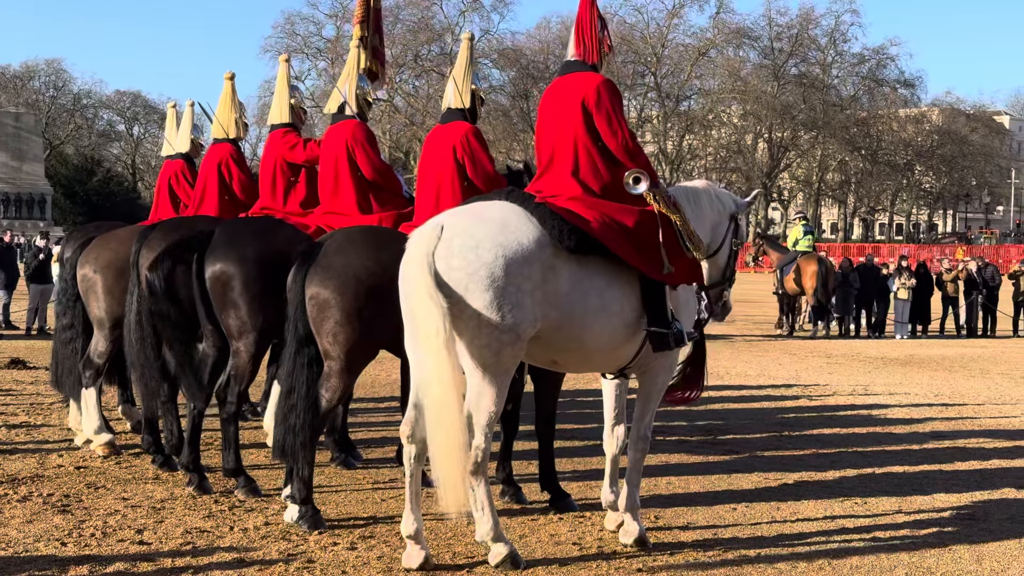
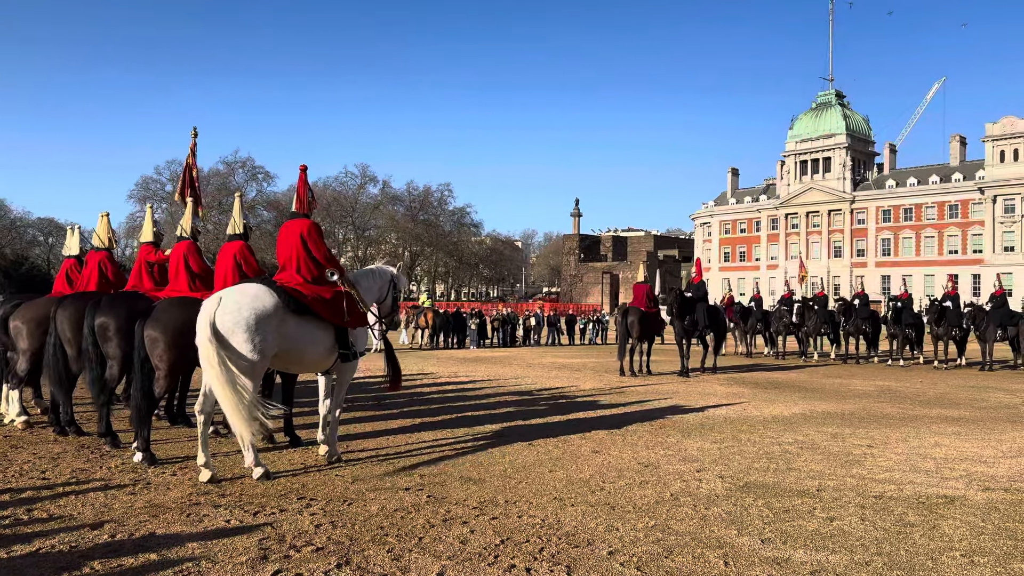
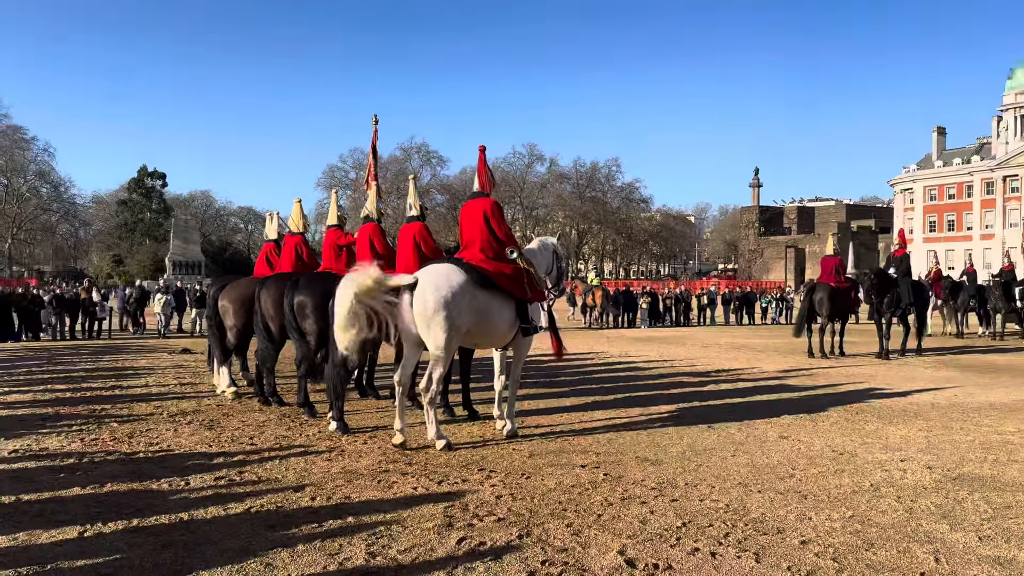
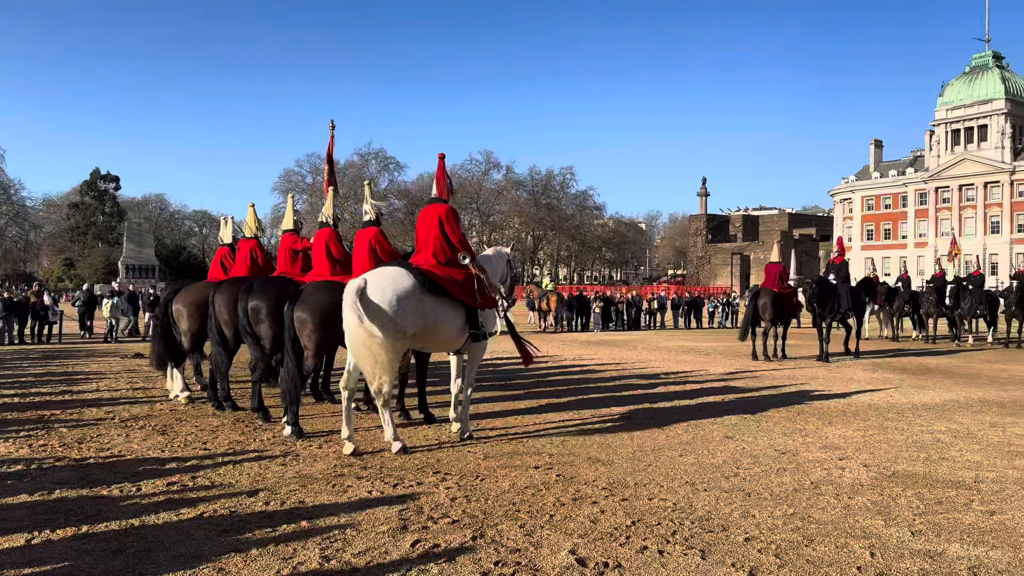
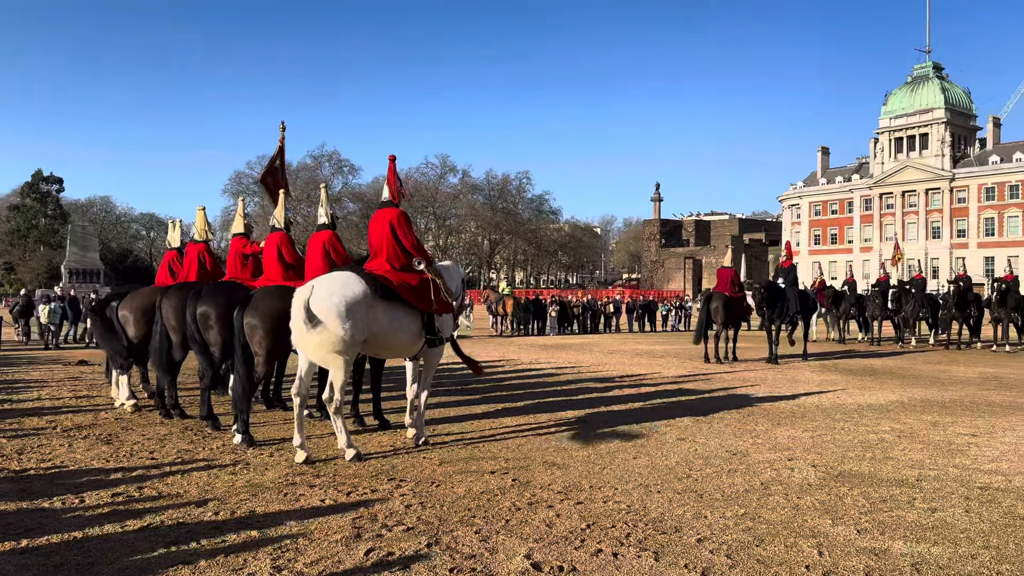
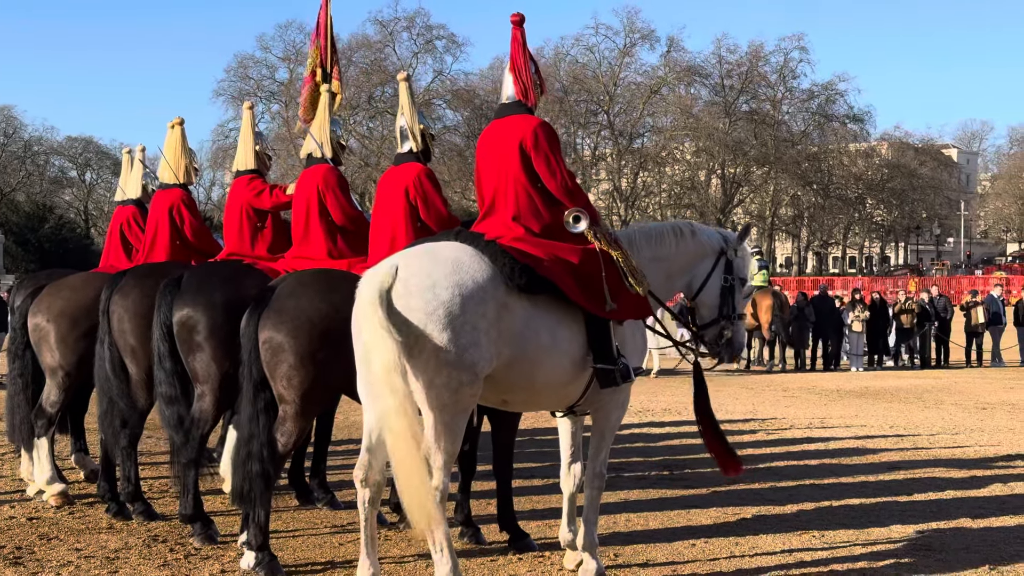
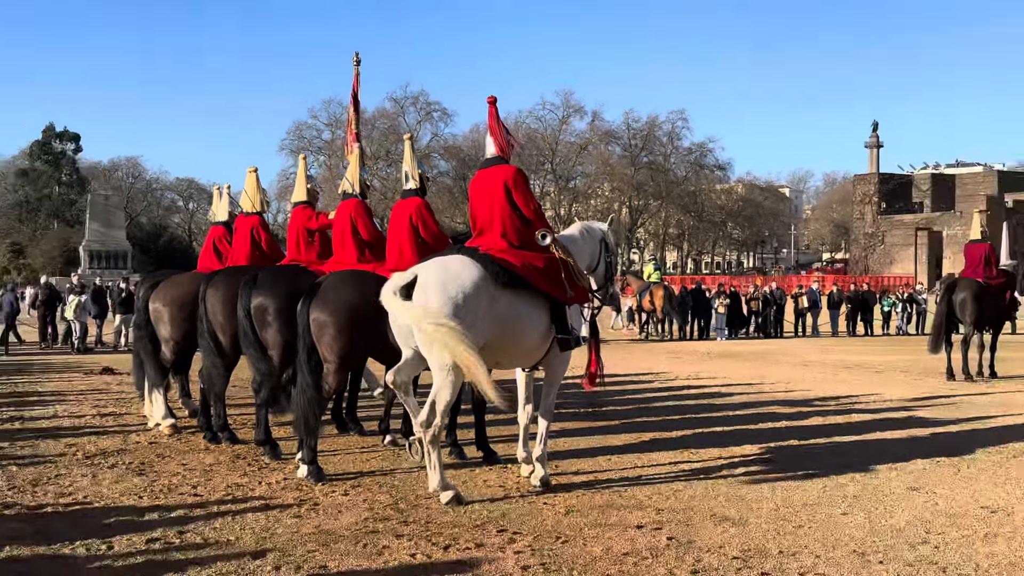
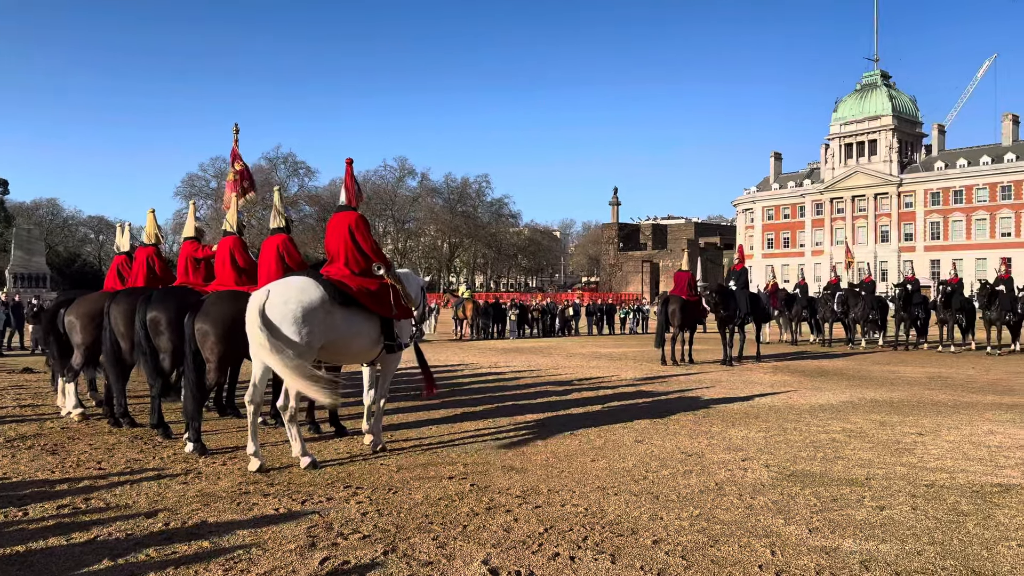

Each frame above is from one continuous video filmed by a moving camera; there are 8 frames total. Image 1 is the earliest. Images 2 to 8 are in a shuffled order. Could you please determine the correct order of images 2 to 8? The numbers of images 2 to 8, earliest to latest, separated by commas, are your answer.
6, 7, 3, 4, 5, 8, 2
